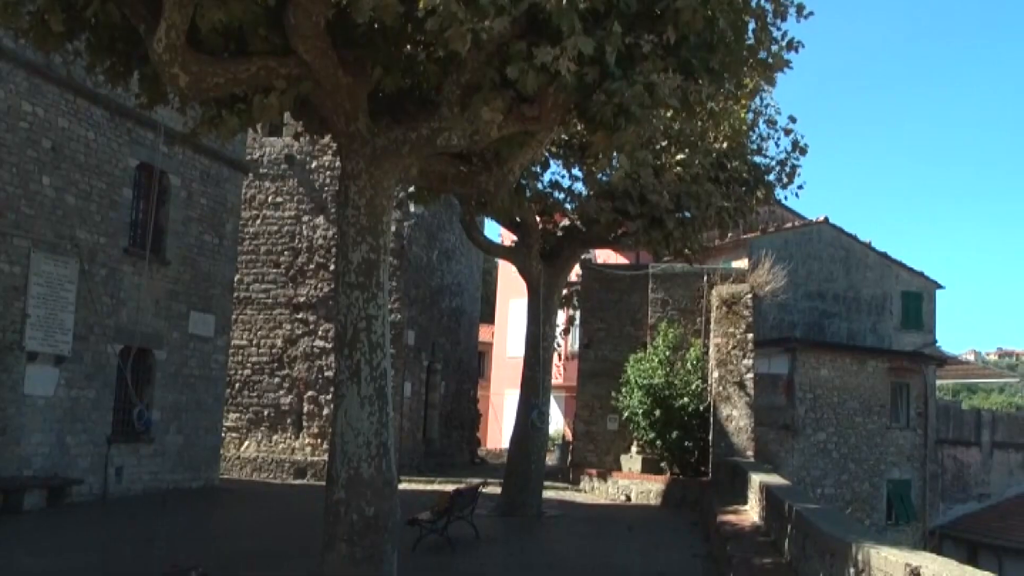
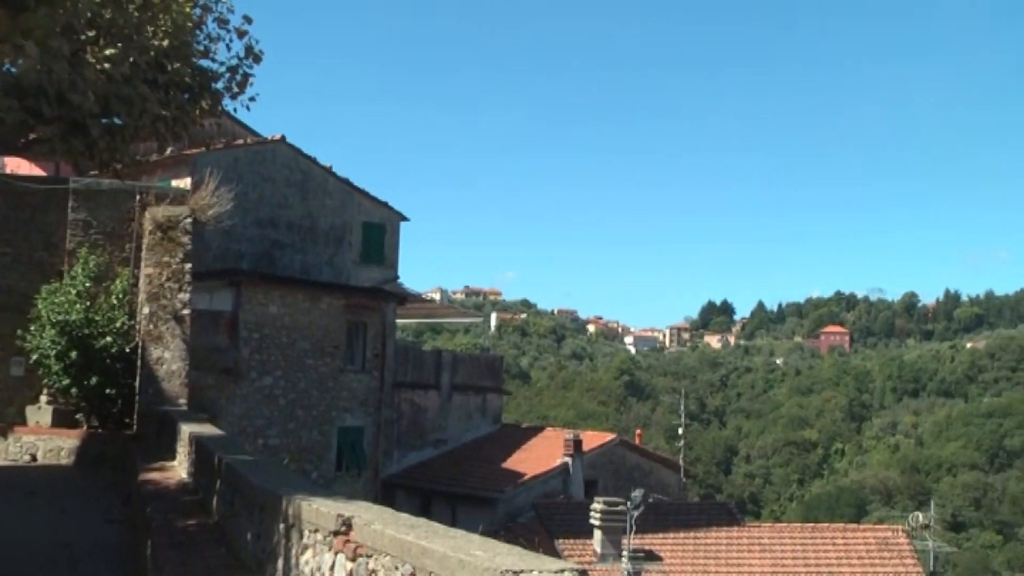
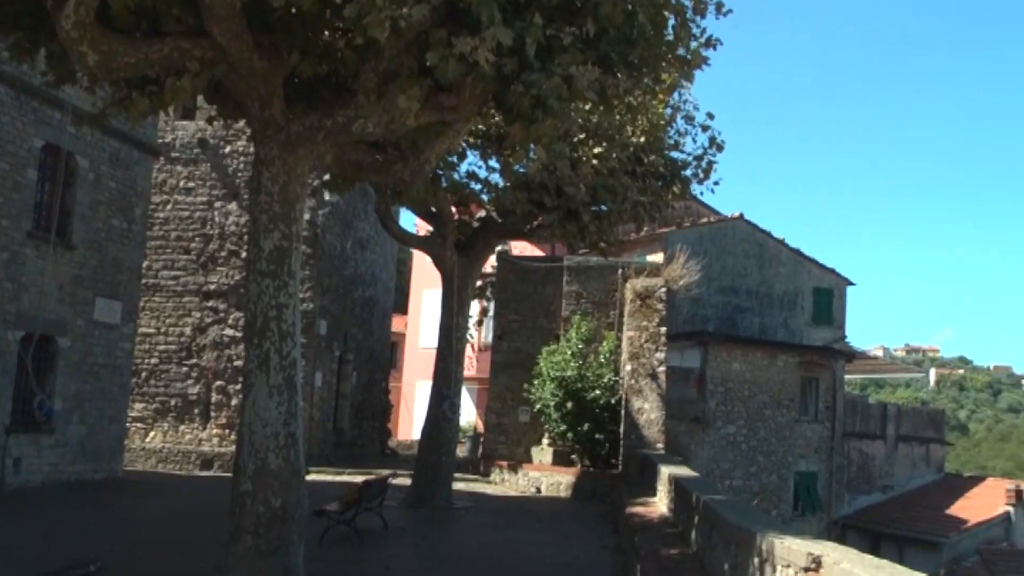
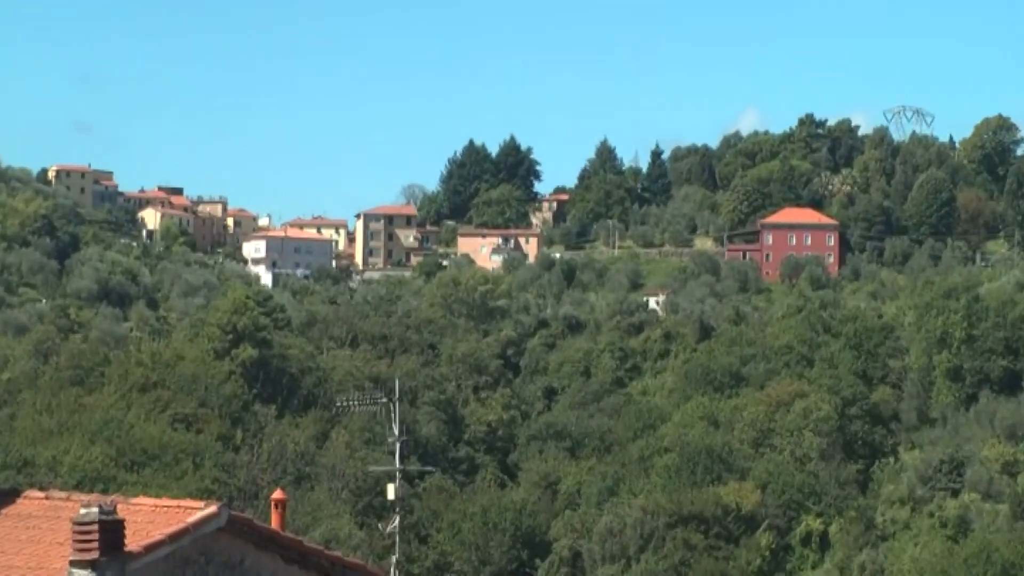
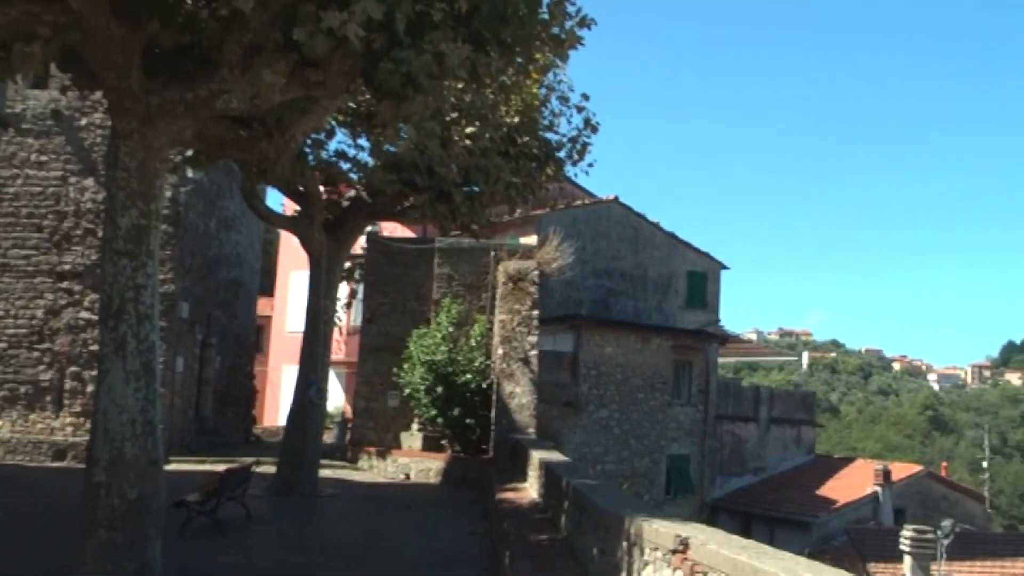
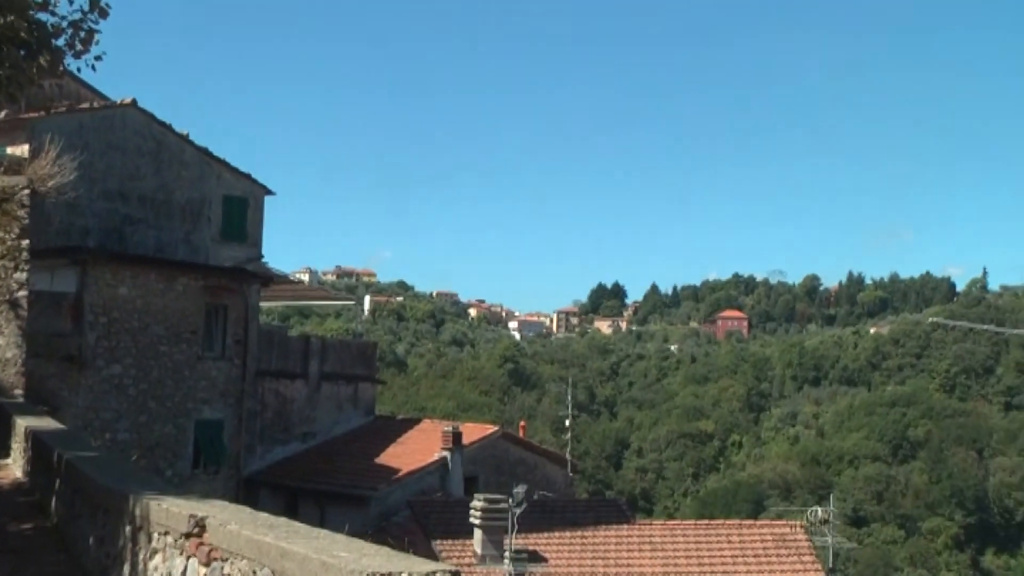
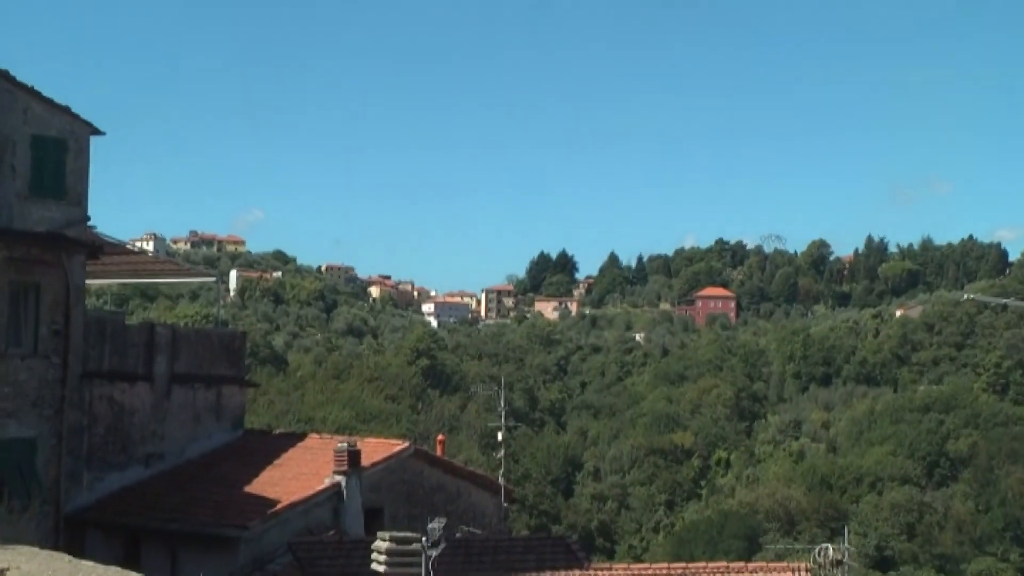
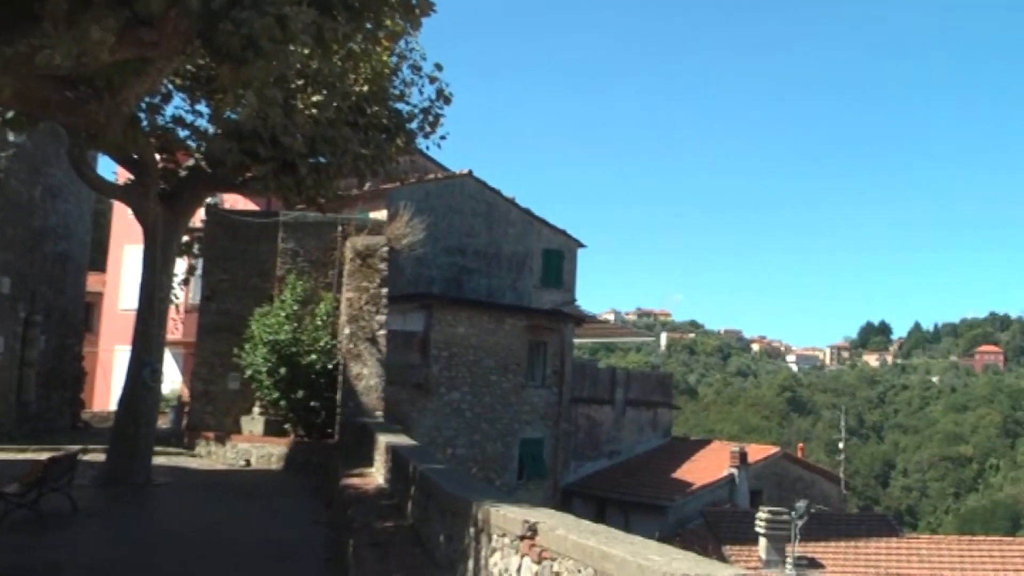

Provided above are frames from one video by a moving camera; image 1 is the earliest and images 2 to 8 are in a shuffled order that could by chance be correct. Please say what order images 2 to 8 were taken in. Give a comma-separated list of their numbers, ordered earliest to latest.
3, 5, 8, 2, 6, 7, 4
